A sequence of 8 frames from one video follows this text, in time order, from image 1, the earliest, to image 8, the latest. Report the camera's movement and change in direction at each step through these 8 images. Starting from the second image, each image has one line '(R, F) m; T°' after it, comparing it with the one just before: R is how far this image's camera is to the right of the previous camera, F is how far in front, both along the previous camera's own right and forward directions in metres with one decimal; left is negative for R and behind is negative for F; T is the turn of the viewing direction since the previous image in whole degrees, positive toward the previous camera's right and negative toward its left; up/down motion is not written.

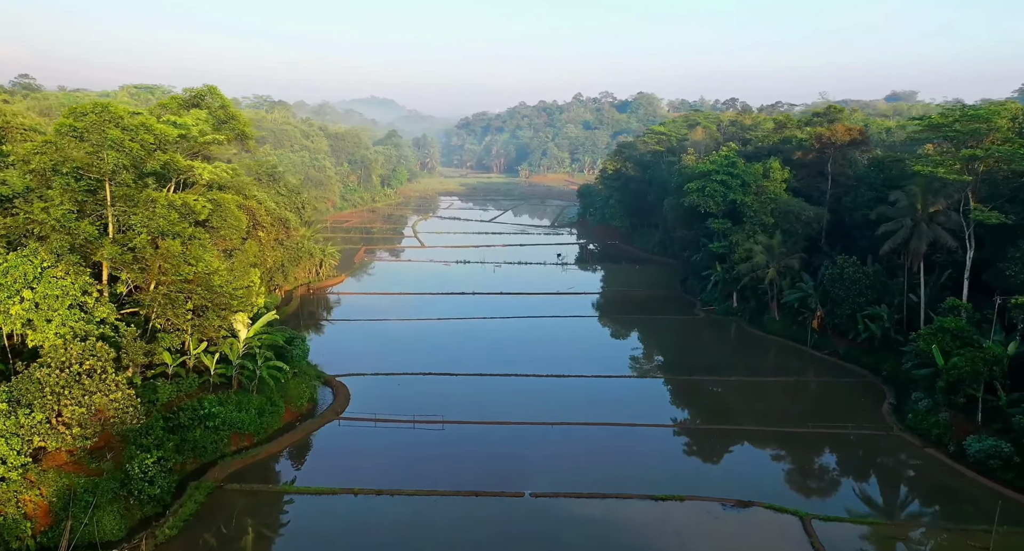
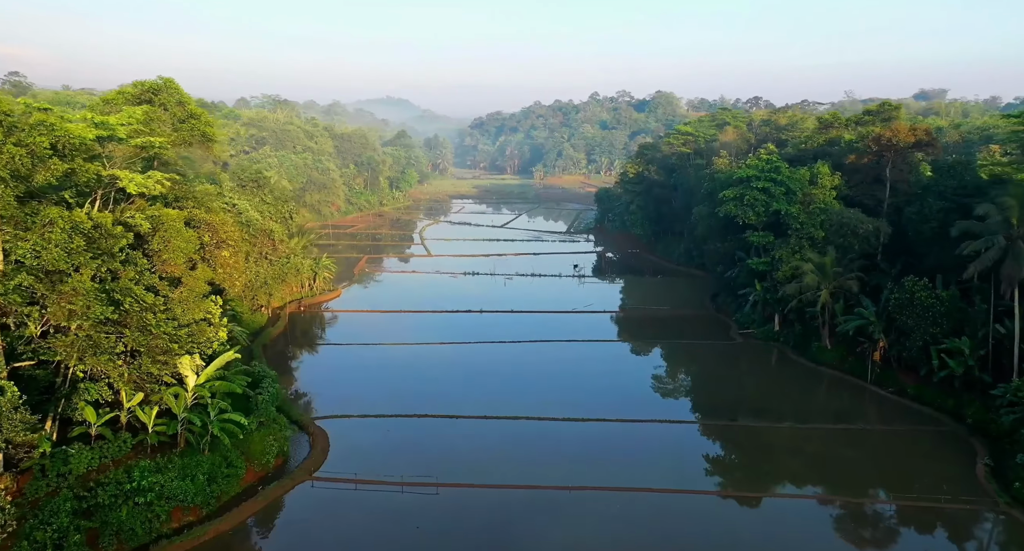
(+0.1, +4.0) m; -1°
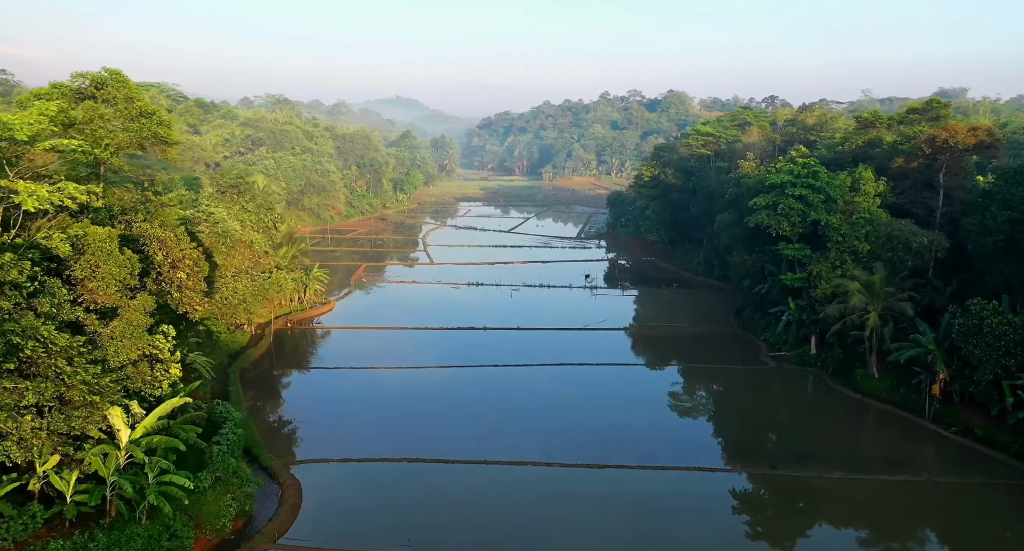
(+0.1, +3.1) m; -1°
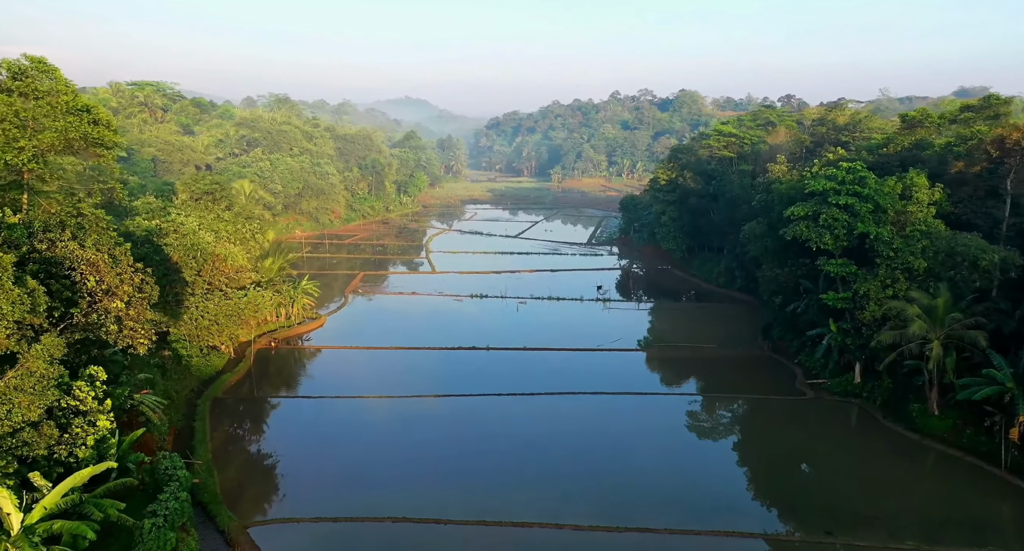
(+0.1, +3.1) m; -1°
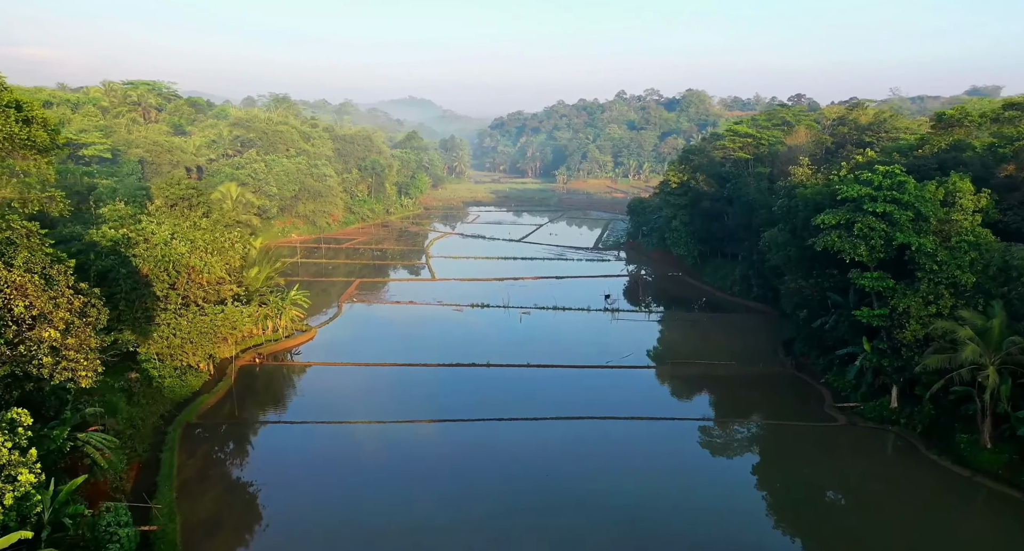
(+0.1, +2.2) m; 0°
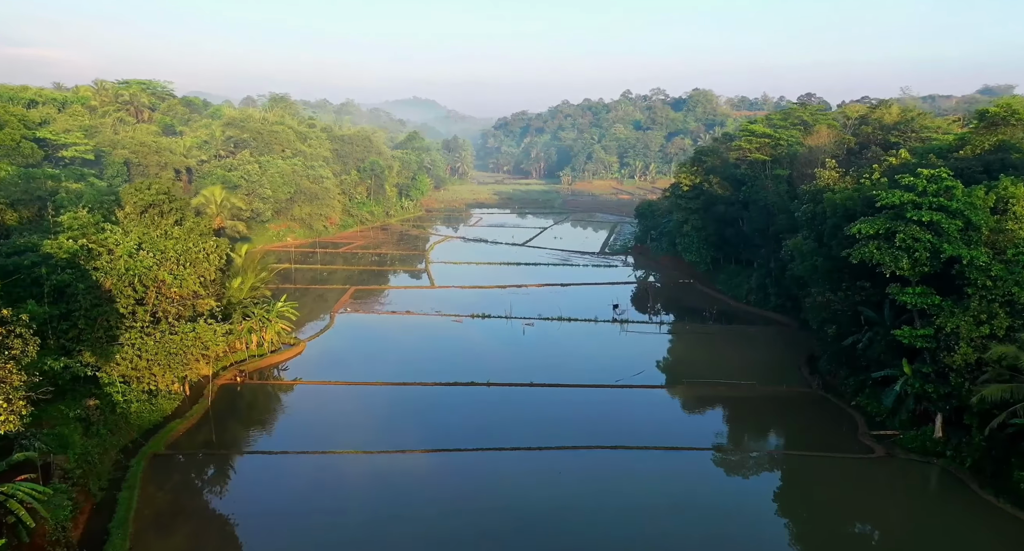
(+0.1, +2.2) m; 0°
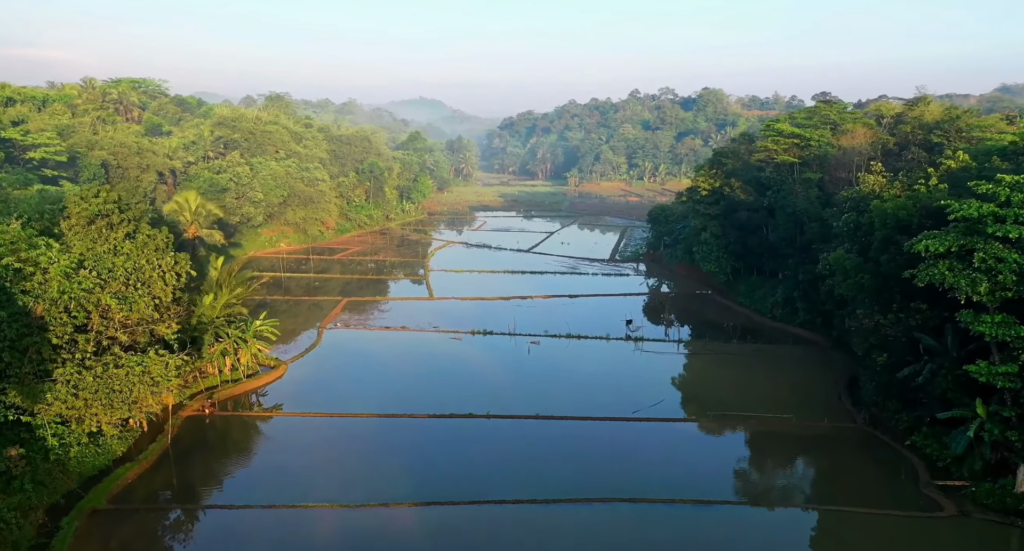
(+0.1, +3.1) m; 0°
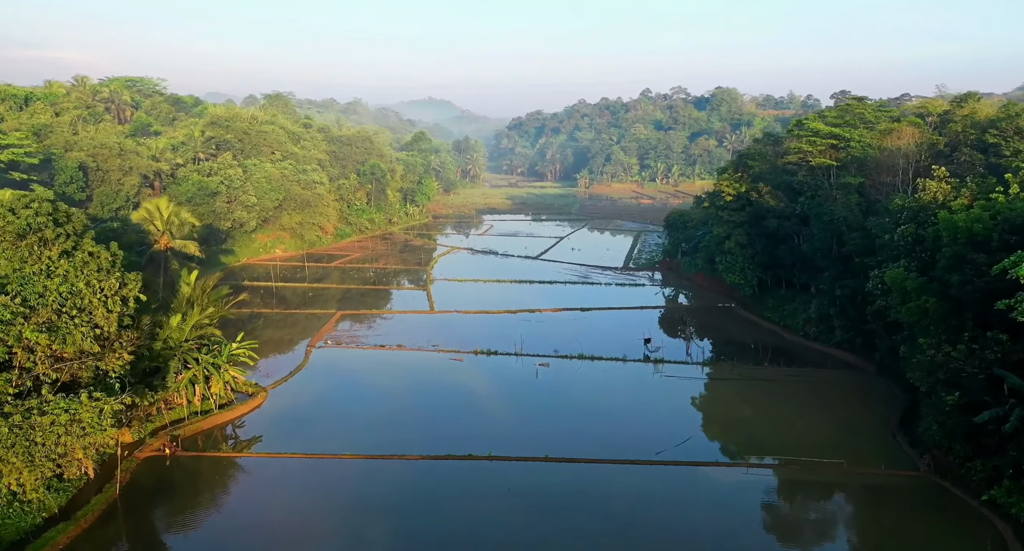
(+0.1, +3.1) m; -1°
